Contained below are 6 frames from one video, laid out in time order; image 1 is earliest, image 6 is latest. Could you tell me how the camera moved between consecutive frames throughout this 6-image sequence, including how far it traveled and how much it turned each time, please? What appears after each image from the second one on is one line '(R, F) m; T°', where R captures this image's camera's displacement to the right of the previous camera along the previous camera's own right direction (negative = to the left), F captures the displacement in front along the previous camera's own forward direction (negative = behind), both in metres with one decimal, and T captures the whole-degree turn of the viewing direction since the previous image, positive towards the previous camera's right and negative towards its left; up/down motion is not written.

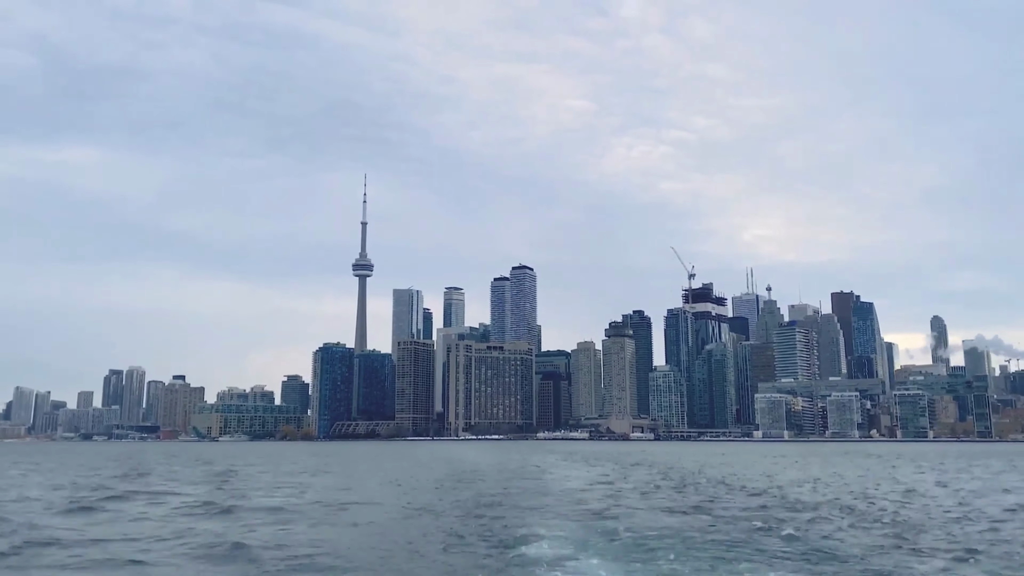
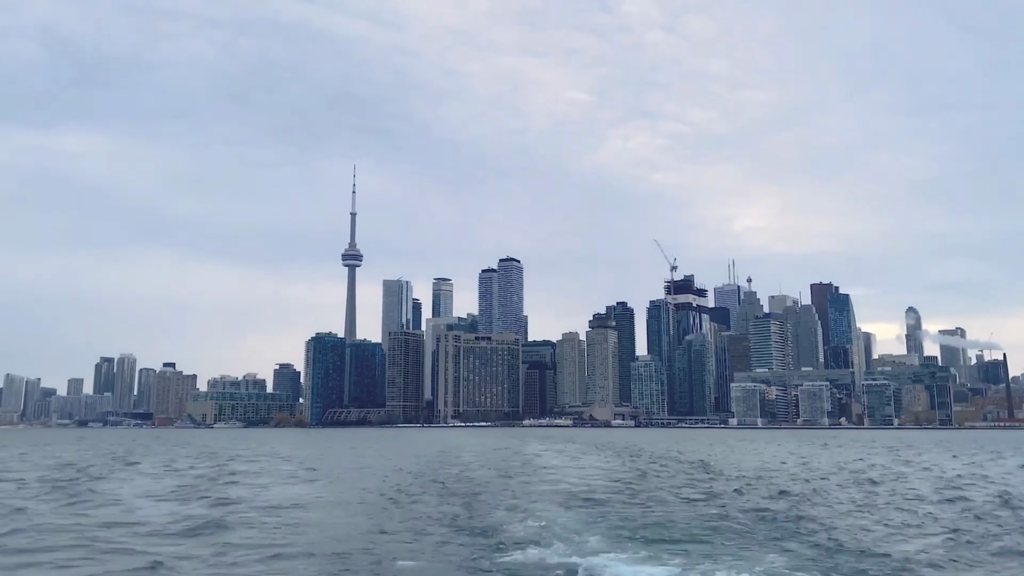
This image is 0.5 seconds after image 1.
(0.0, -4.0) m; +1°
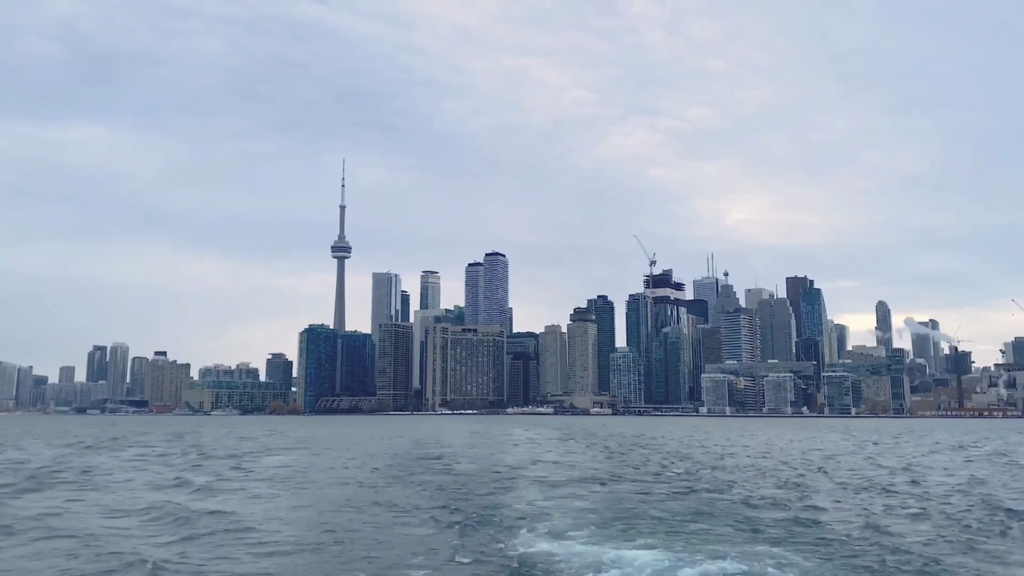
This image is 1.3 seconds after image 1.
(+0.2, -6.1) m; +1°
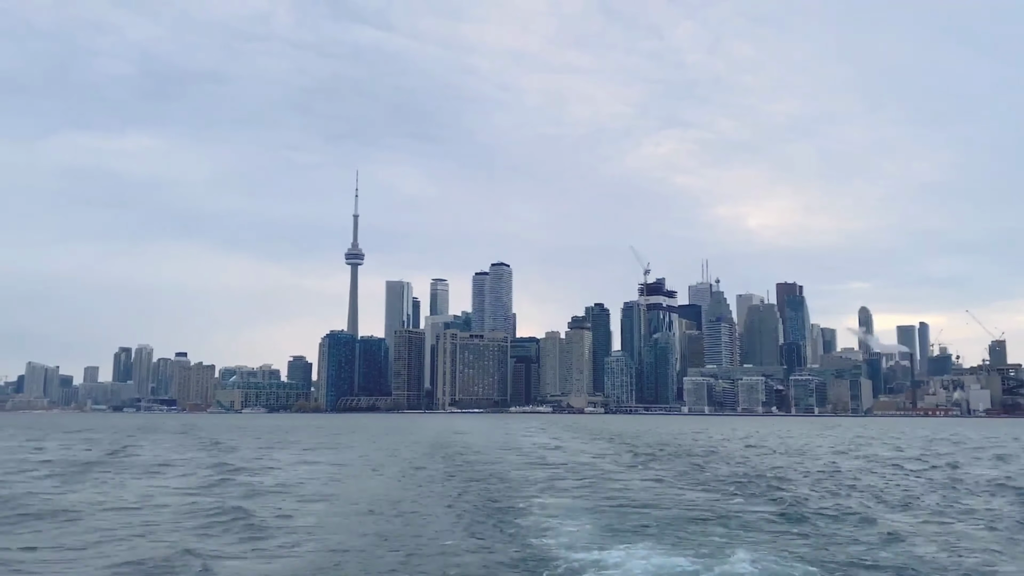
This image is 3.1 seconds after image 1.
(+0.5, -12.9) m; 0°
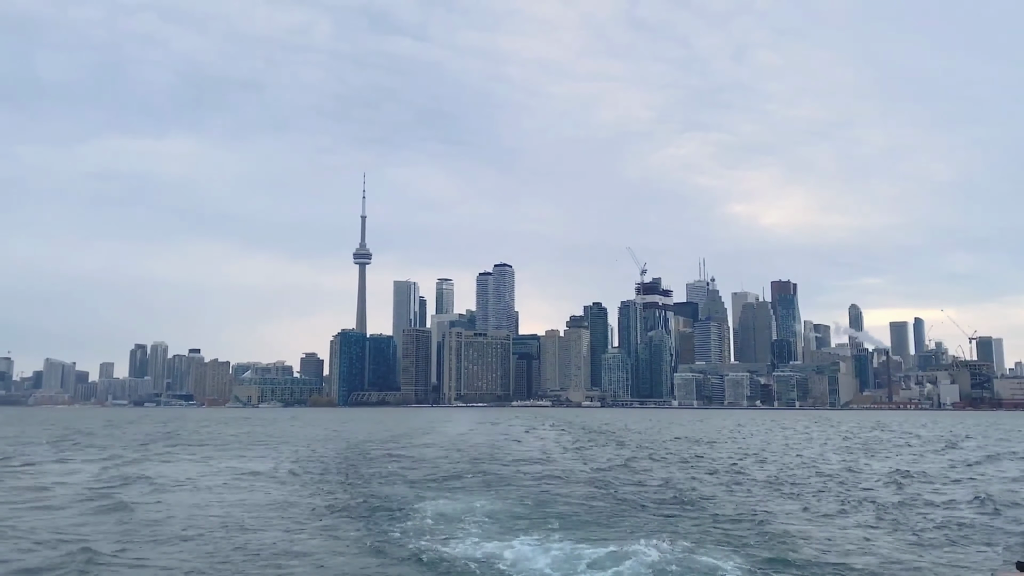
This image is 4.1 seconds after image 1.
(+0.5, -8.0) m; 0°
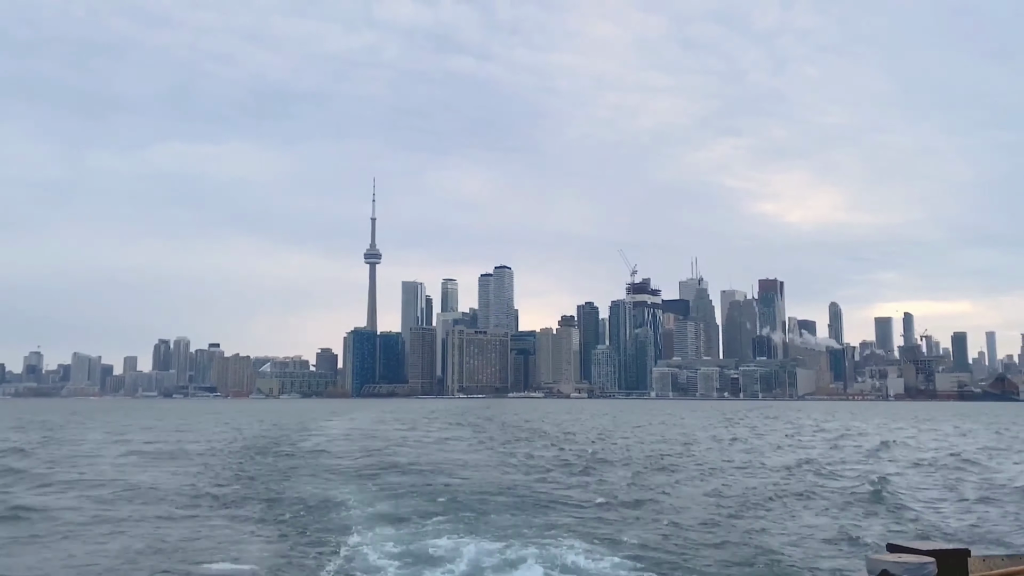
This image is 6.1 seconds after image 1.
(+2.4, -14.8) m; -1°
